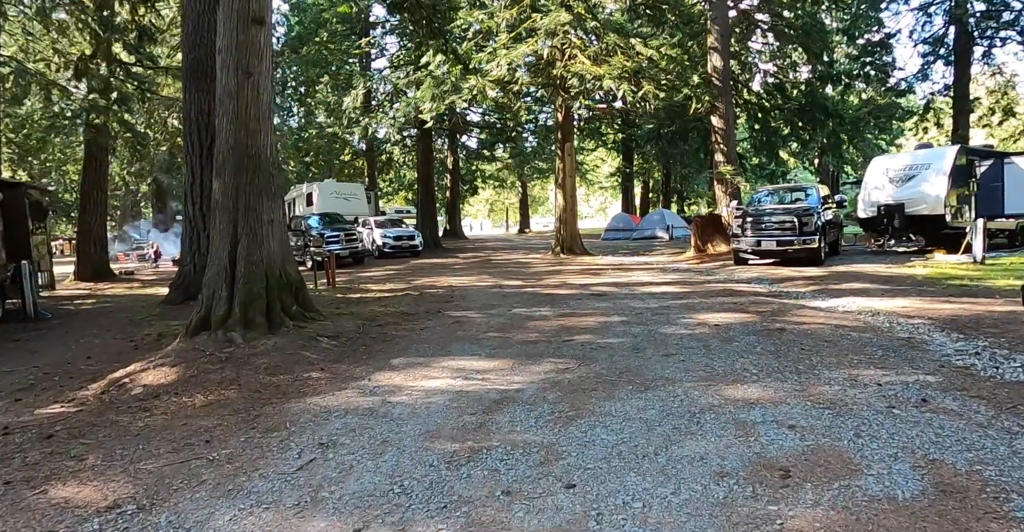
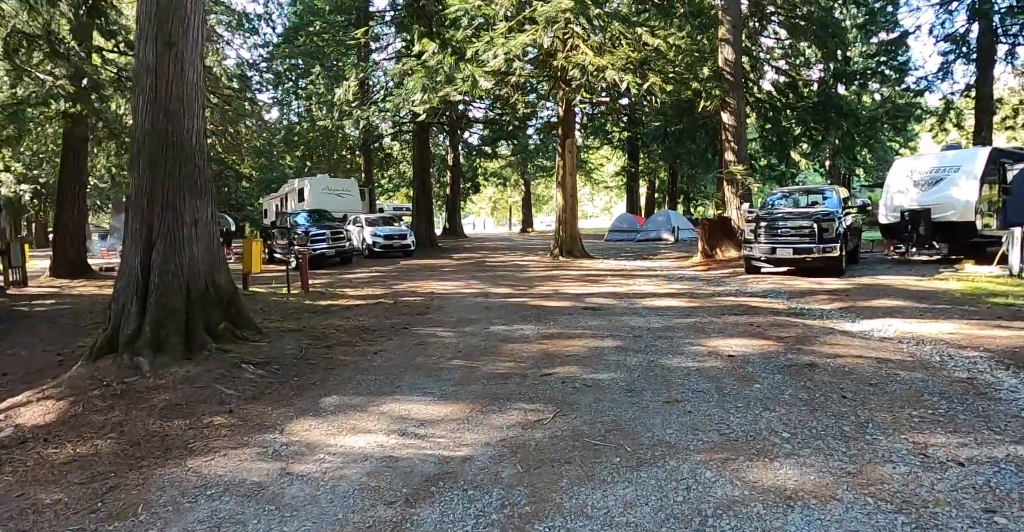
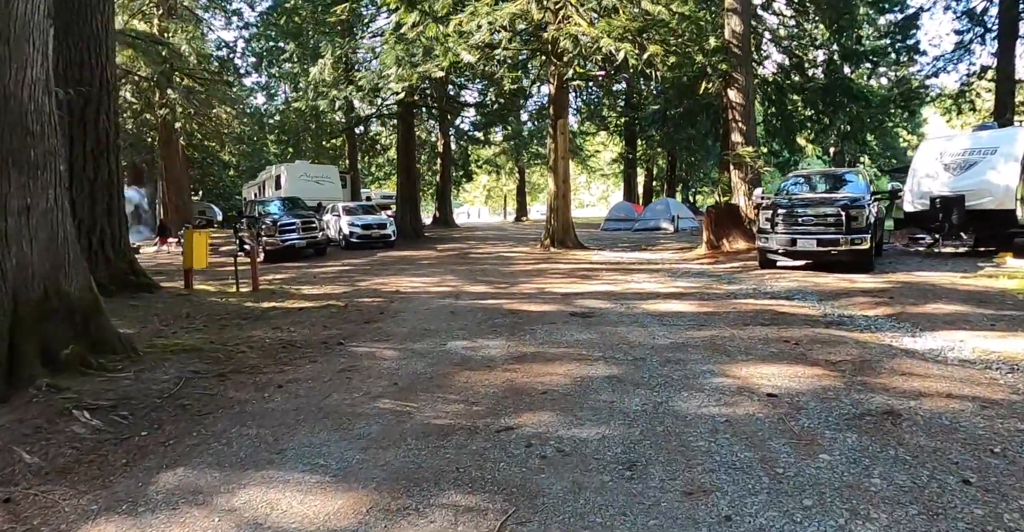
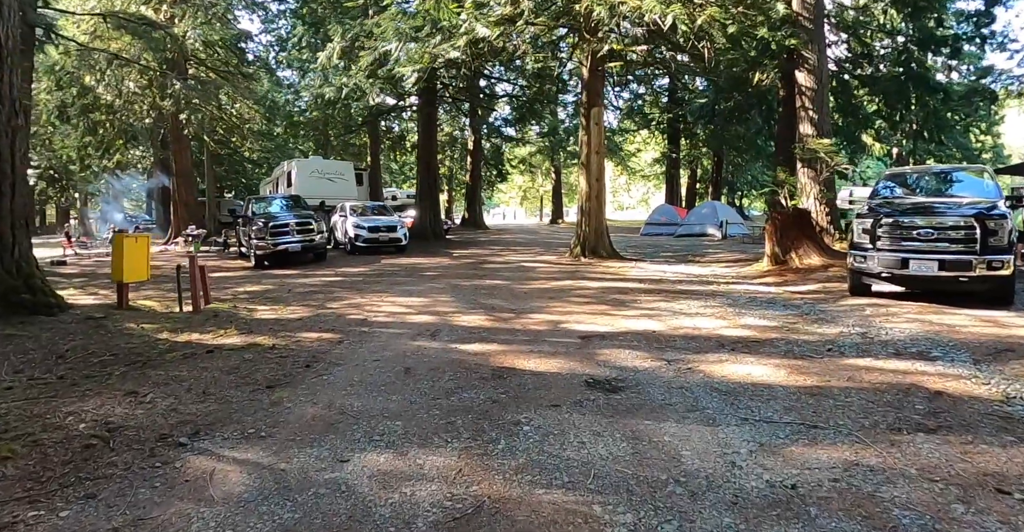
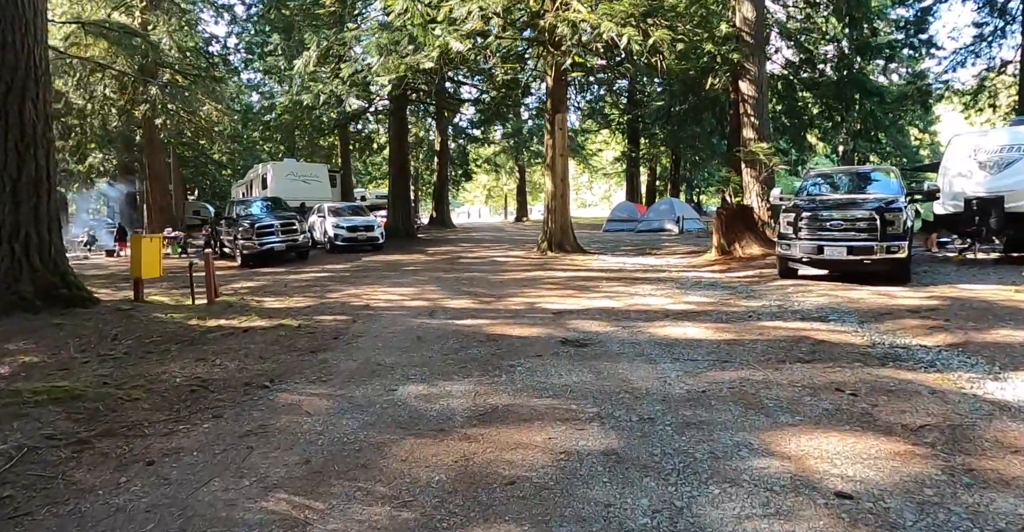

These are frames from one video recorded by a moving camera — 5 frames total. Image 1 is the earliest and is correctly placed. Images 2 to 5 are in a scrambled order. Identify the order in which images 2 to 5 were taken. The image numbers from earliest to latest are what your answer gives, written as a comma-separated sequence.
2, 3, 5, 4
